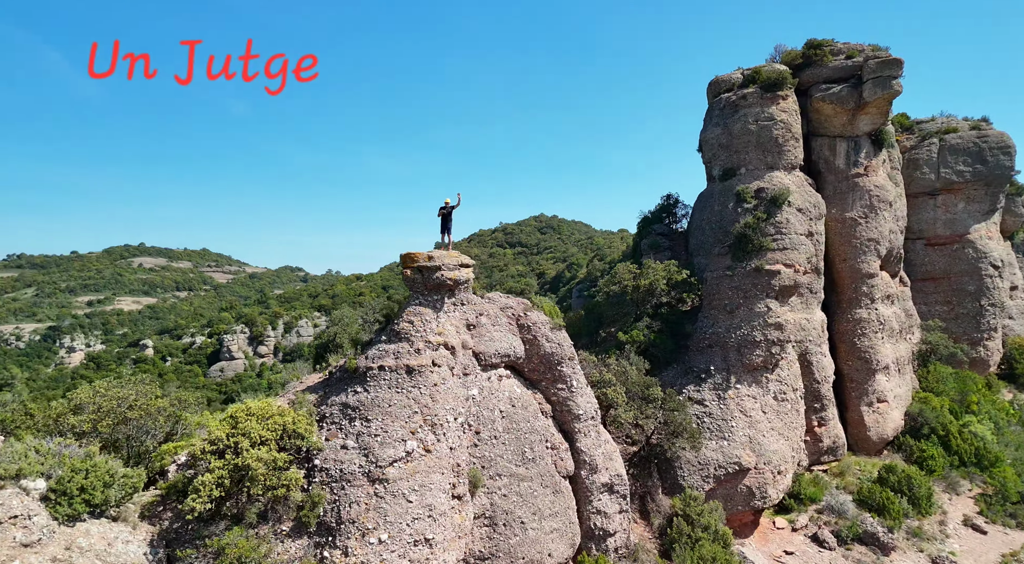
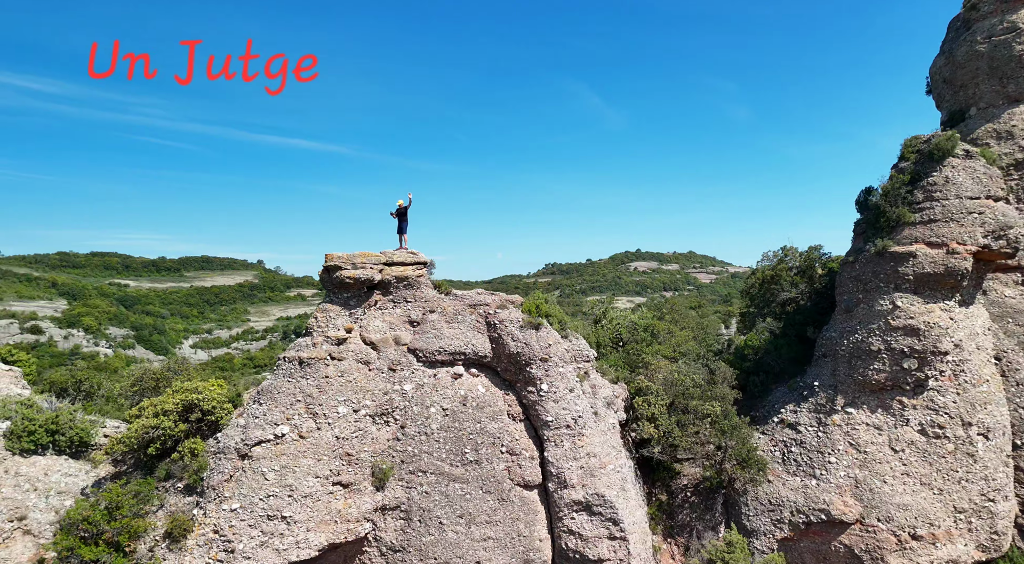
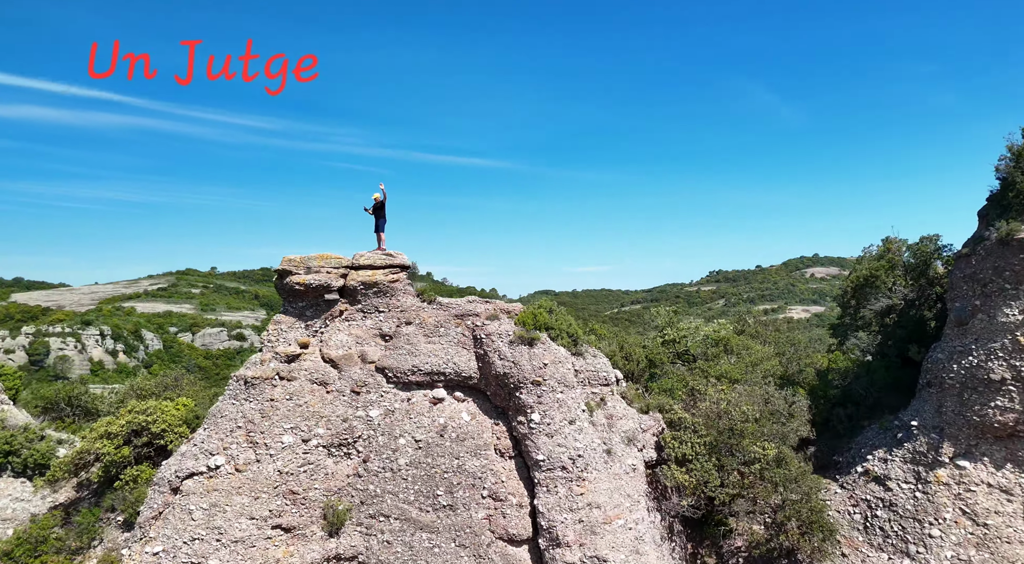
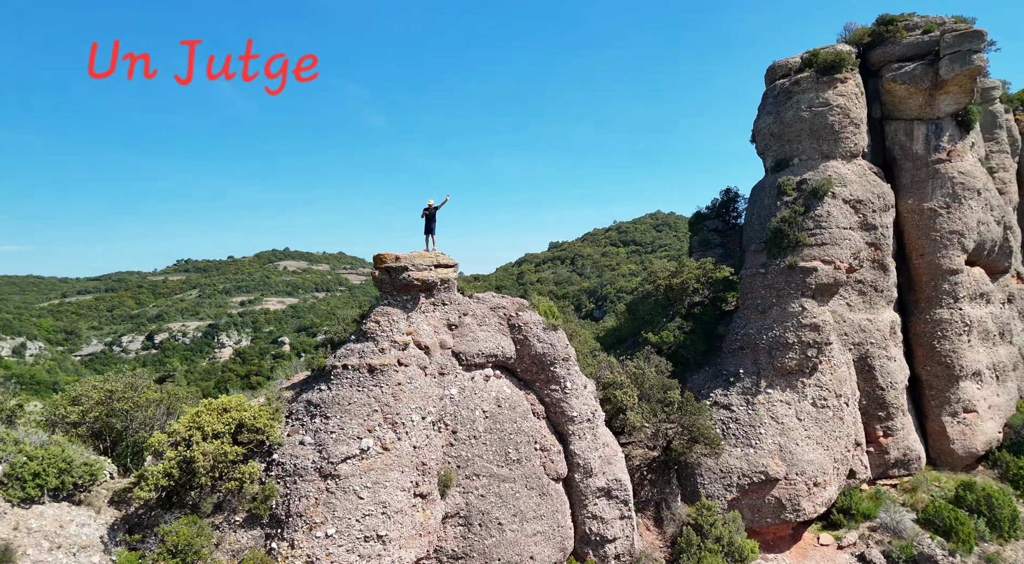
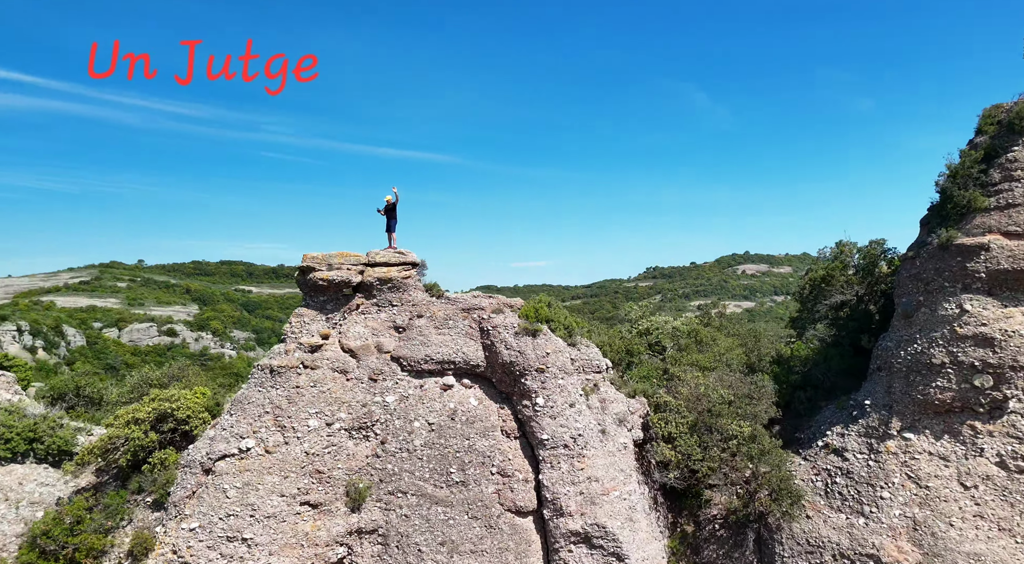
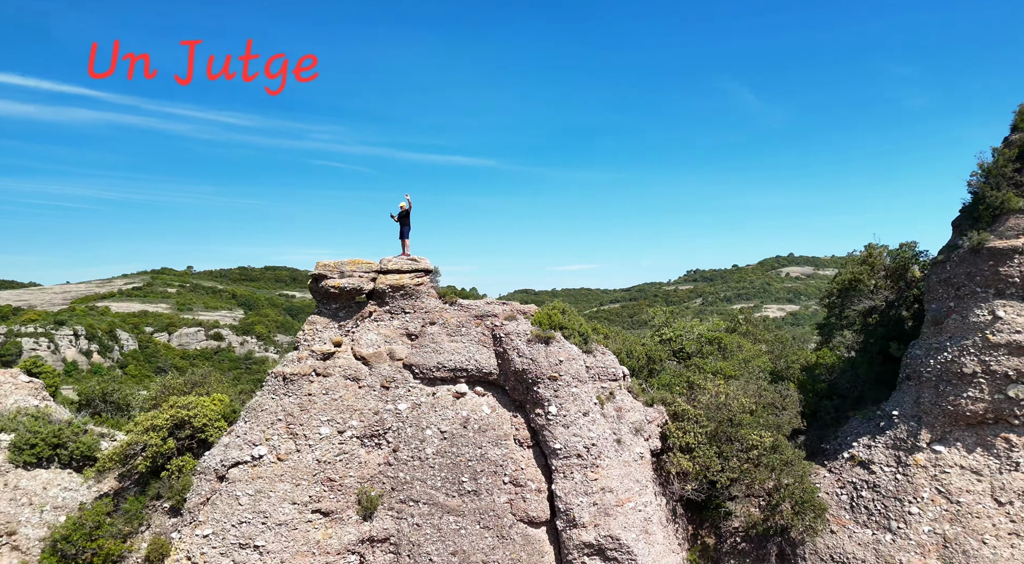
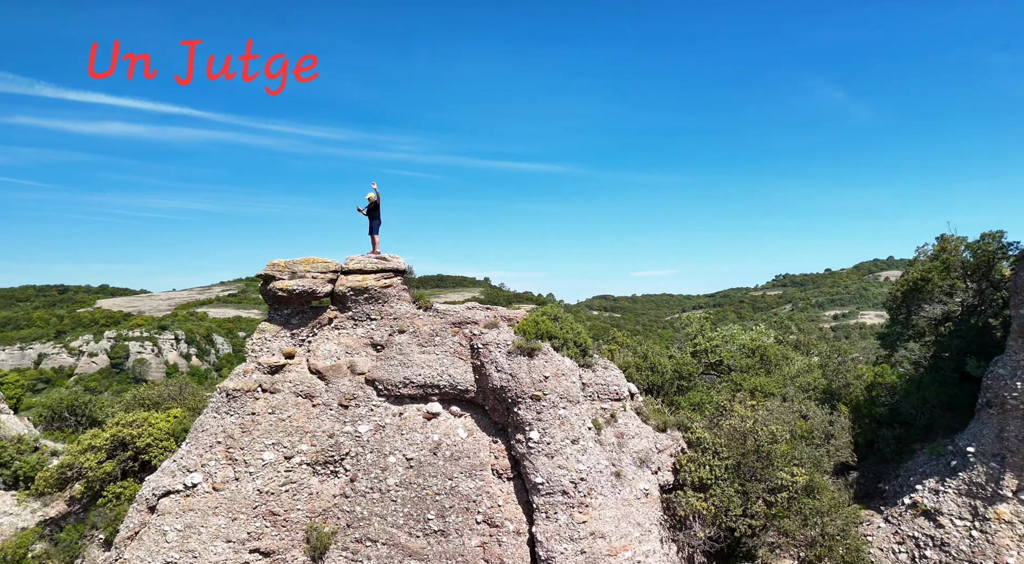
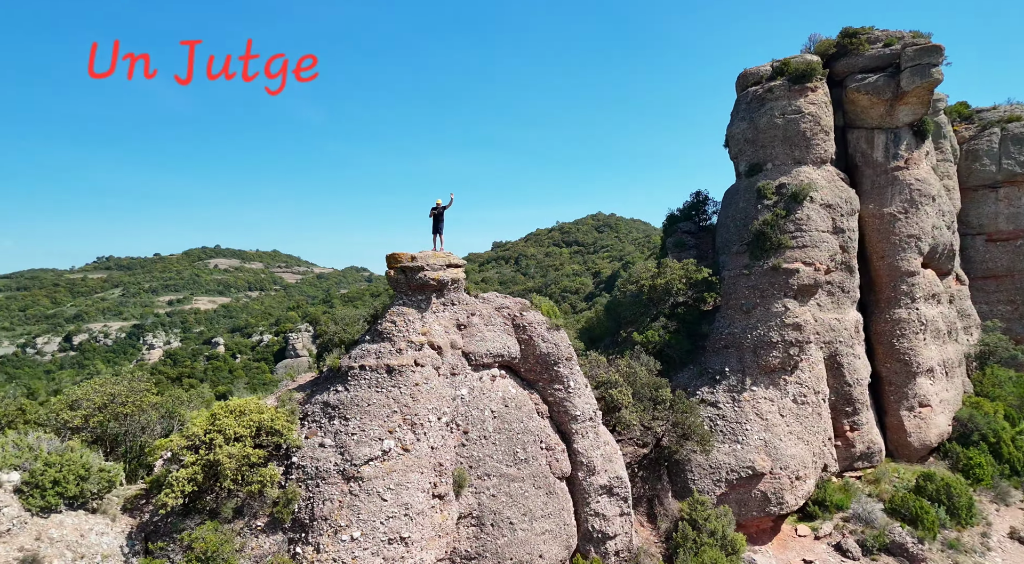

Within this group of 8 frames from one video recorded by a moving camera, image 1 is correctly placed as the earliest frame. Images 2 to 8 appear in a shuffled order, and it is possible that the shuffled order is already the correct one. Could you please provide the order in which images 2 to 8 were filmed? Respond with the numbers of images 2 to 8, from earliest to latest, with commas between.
8, 4, 2, 5, 3, 7, 6
